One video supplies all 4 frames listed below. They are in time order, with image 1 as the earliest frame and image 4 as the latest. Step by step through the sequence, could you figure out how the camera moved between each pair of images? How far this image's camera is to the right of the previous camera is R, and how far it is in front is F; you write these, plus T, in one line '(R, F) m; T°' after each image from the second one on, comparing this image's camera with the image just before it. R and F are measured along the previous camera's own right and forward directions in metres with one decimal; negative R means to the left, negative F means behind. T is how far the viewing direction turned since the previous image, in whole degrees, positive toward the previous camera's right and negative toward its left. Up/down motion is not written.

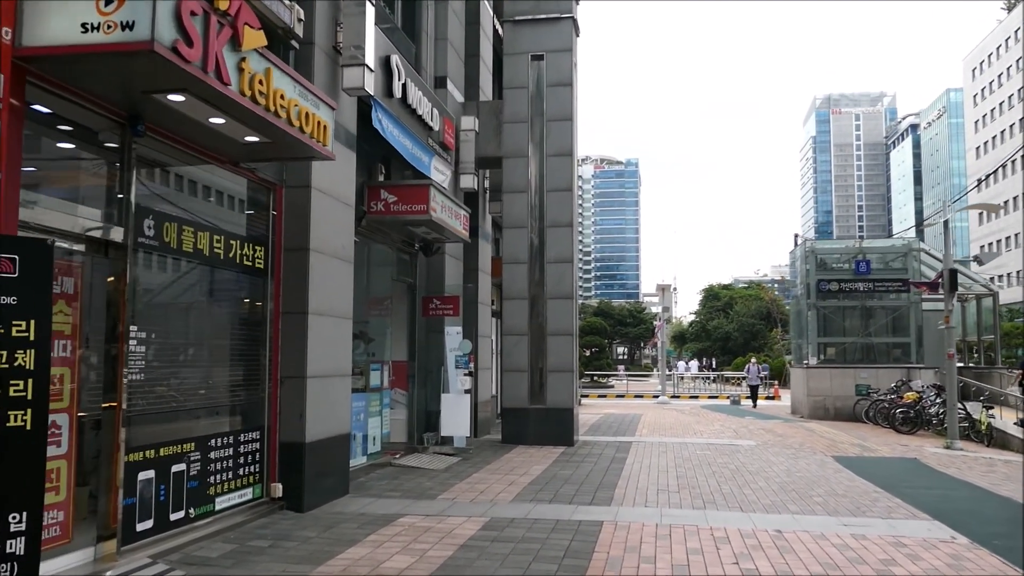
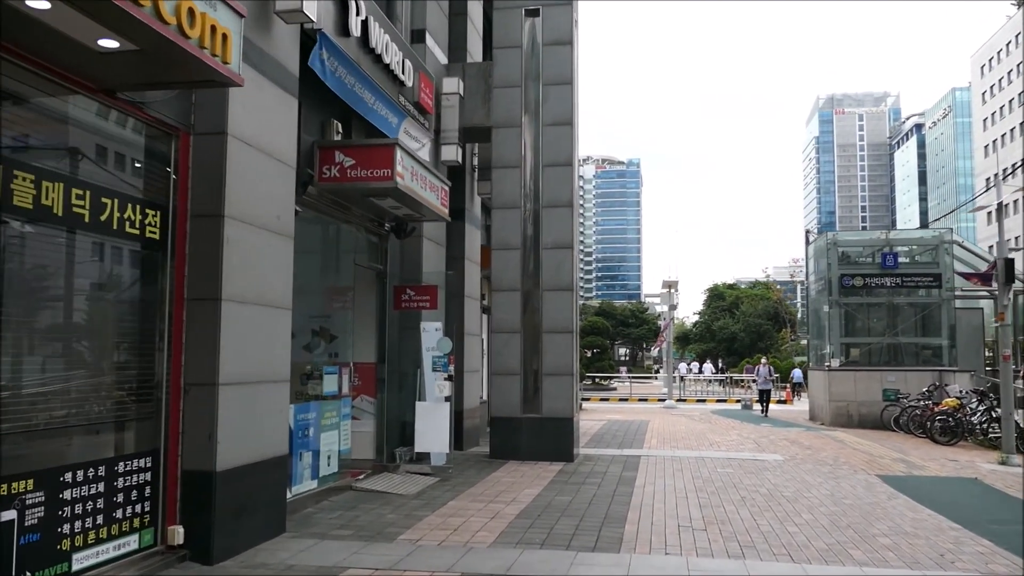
(+0.1, +1.9) m; 0°
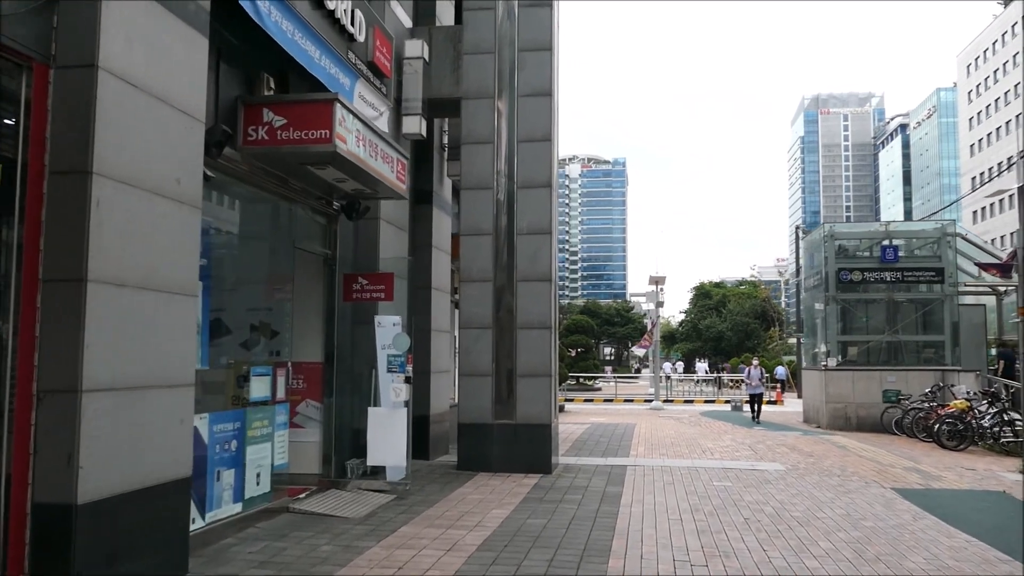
(+0.2, +1.3) m; +1°
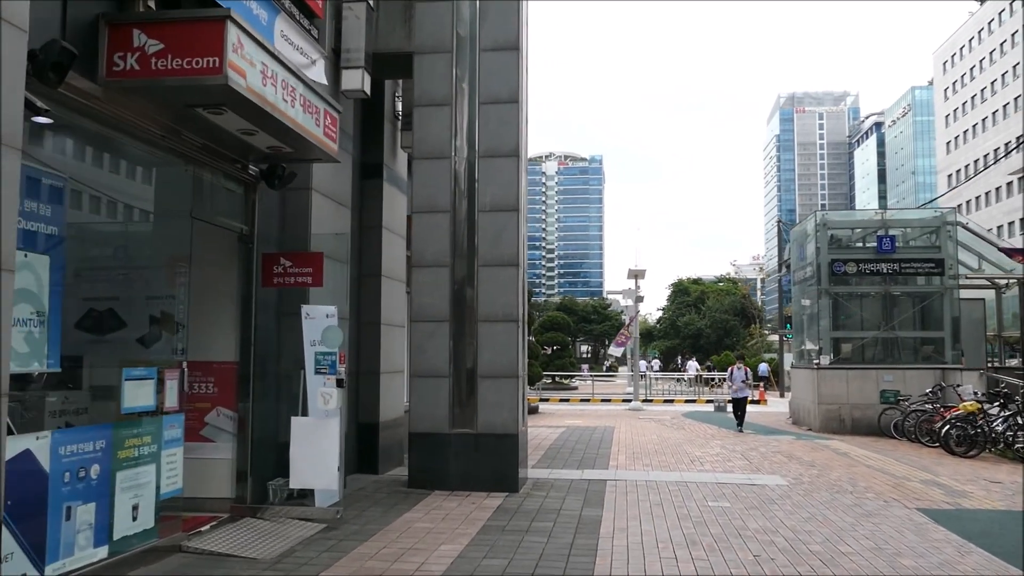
(+0.2, +1.6) m; +1°
